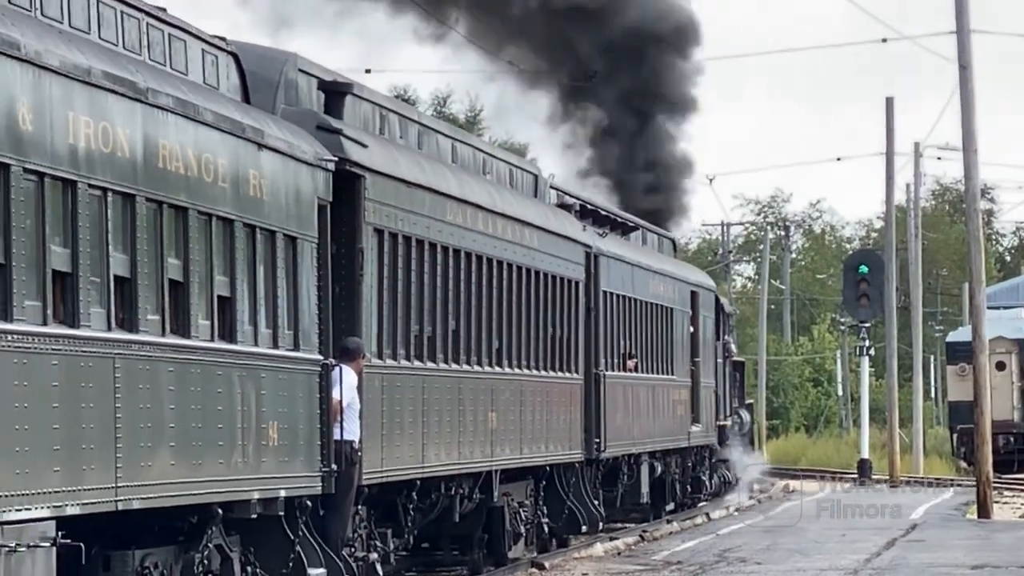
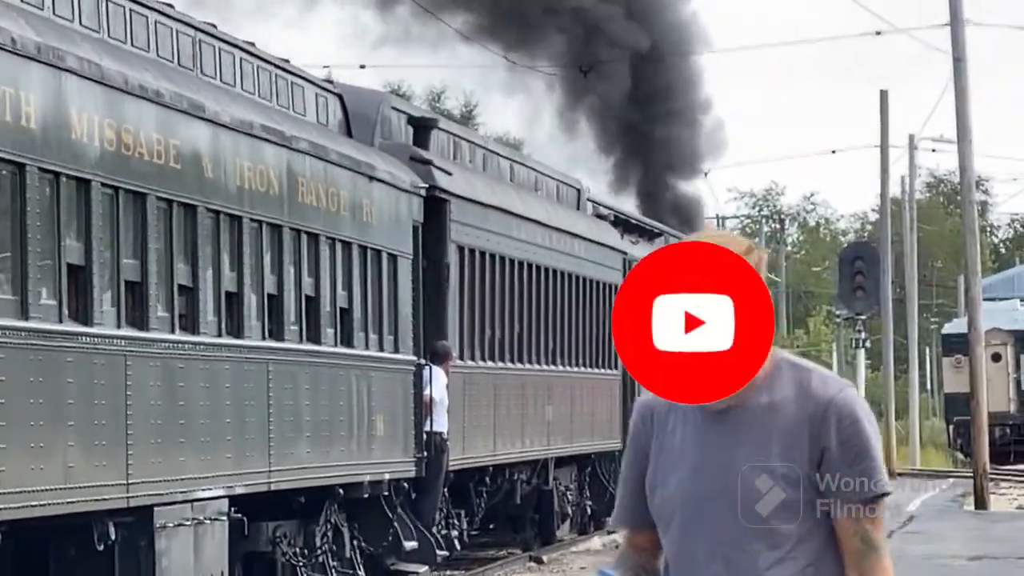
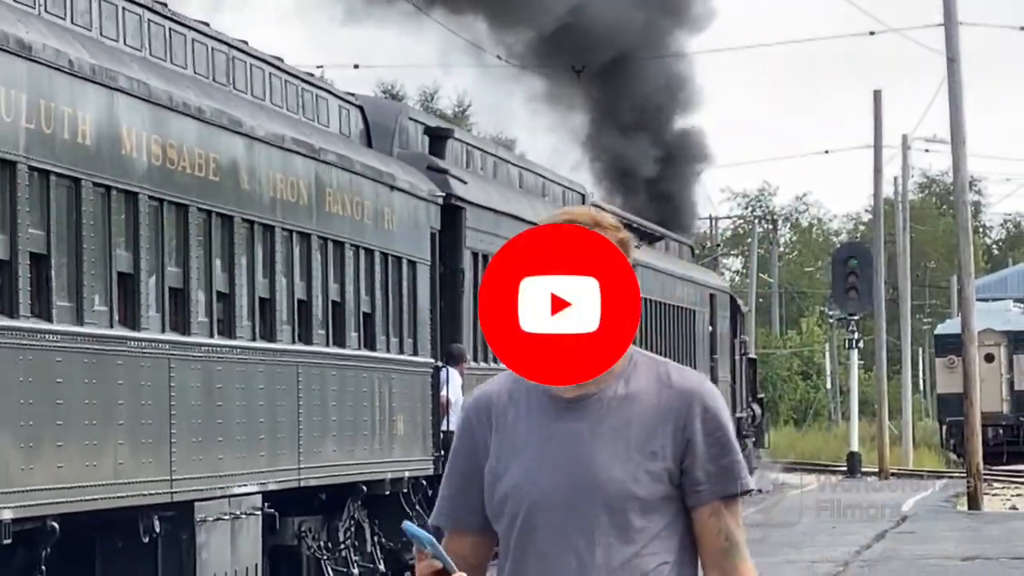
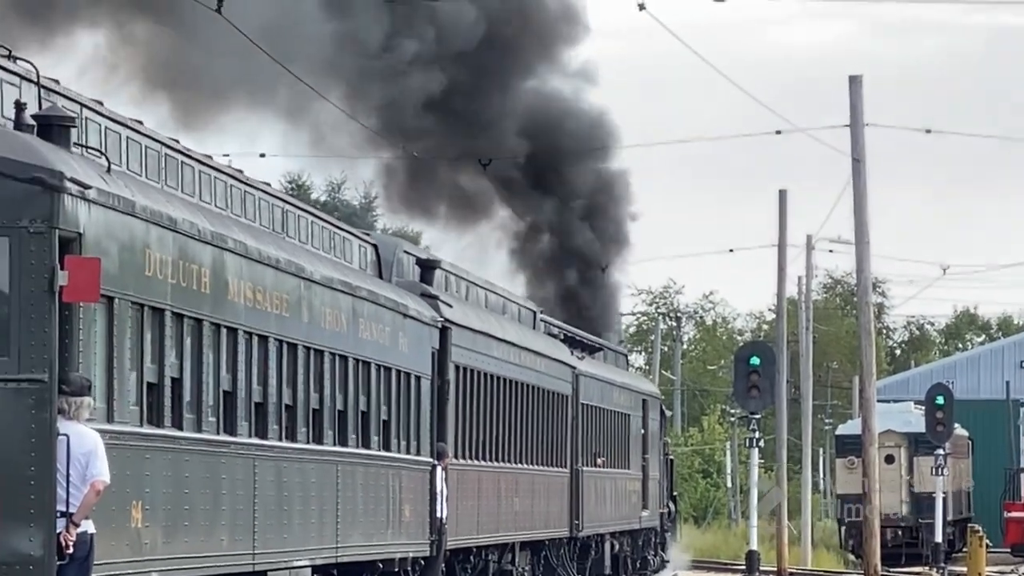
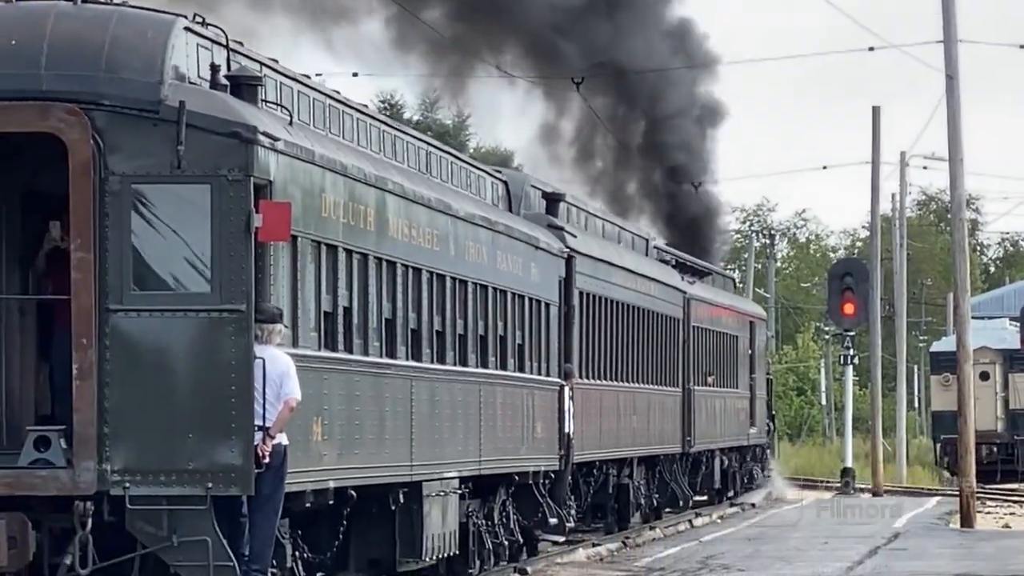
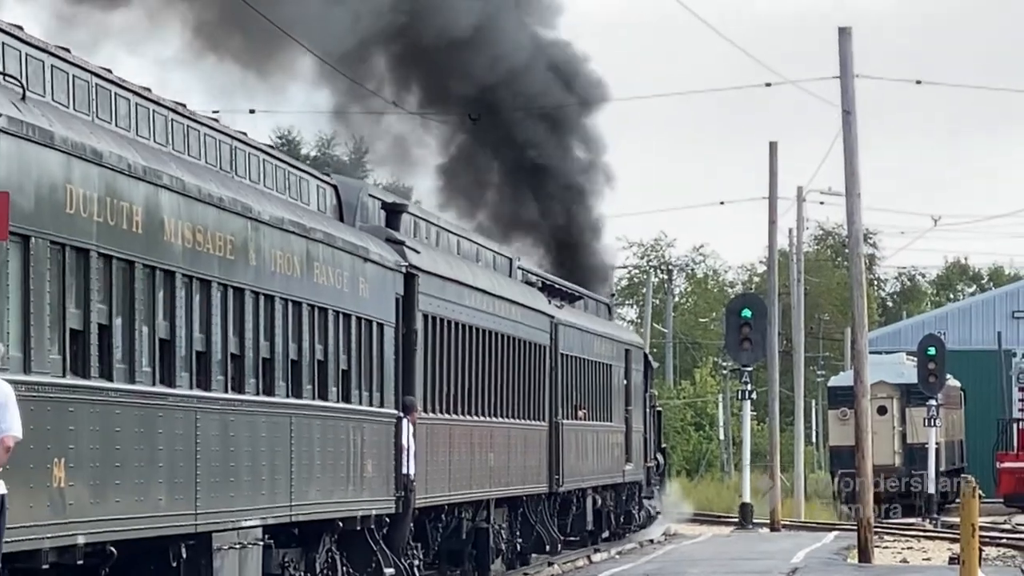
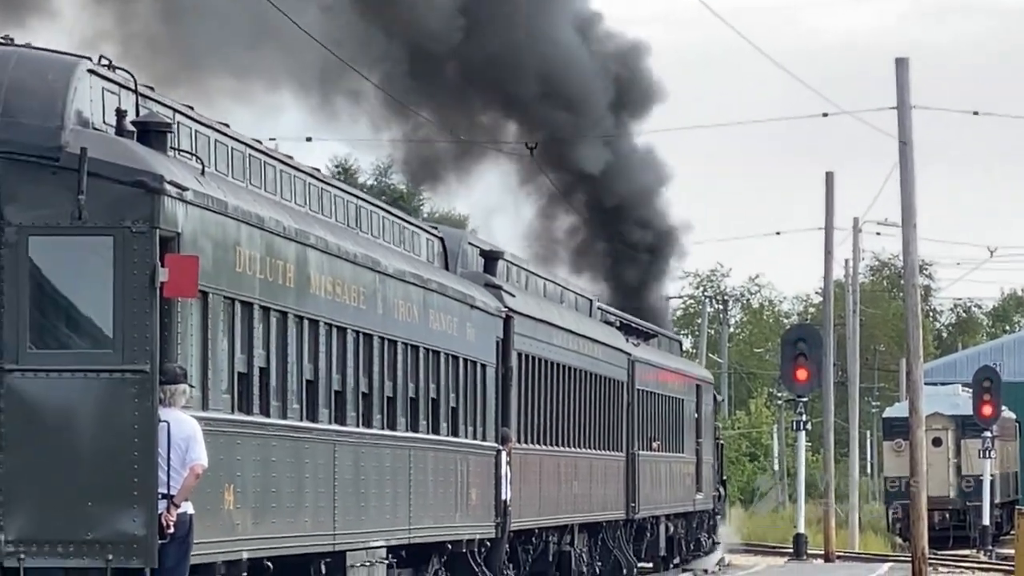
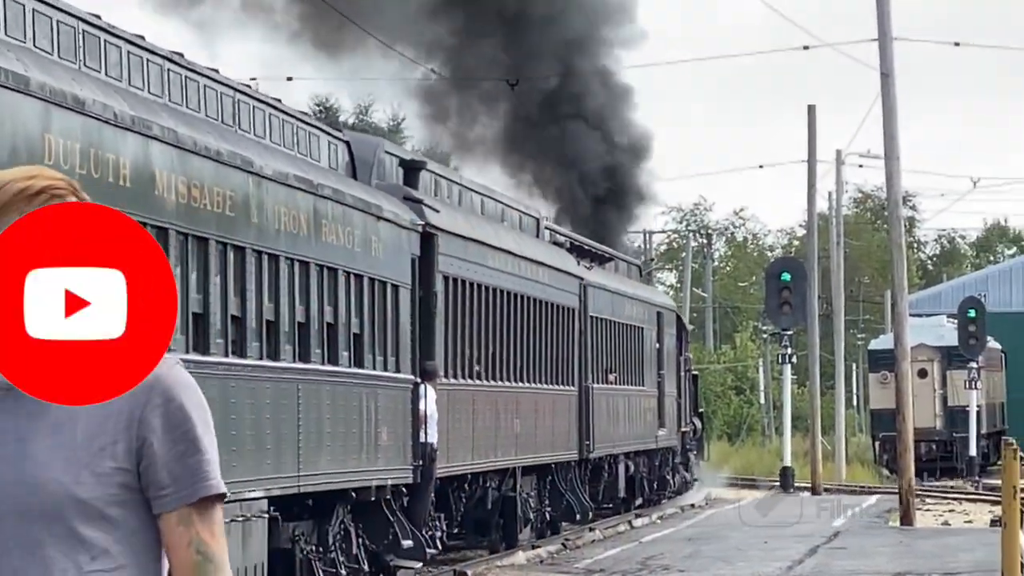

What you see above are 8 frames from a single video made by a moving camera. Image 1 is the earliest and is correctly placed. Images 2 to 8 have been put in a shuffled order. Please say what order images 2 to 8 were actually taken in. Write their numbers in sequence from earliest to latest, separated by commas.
2, 3, 8, 6, 4, 7, 5
